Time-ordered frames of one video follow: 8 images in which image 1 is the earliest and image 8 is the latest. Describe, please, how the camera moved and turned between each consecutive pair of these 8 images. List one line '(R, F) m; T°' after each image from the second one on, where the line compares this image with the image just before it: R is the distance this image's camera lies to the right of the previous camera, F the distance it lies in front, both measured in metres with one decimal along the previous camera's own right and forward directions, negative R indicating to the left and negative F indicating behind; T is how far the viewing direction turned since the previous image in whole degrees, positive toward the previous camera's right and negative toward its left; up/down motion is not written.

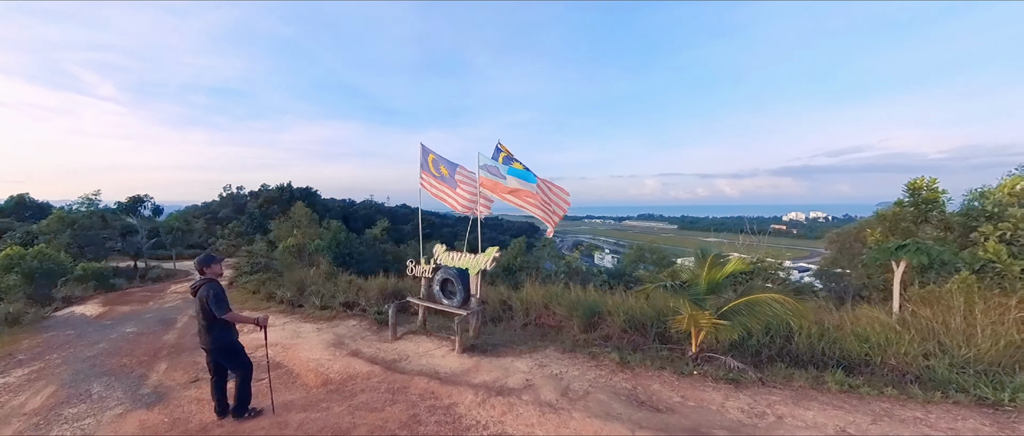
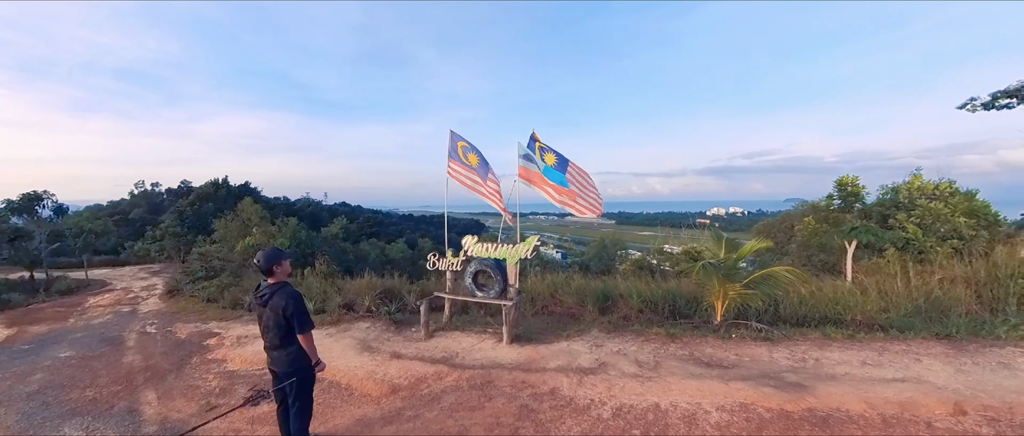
(-2.2, -0.4) m; +15°
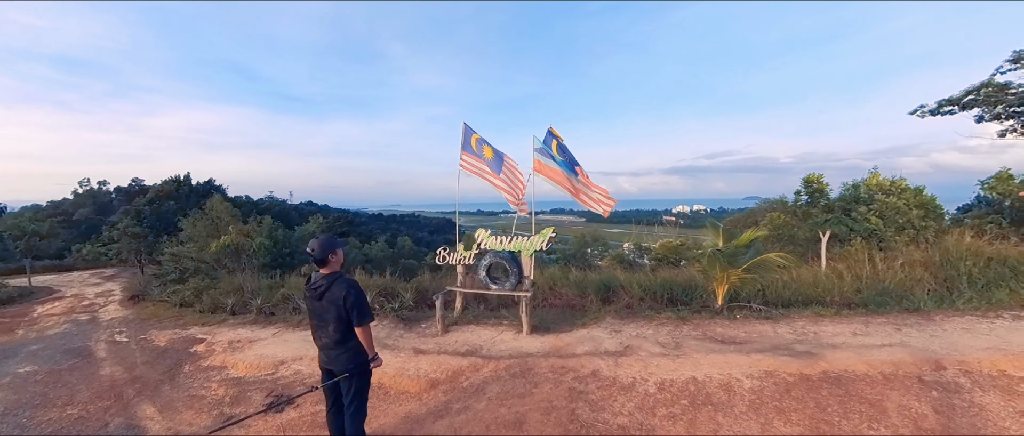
(-1.2, -0.2) m; +8°
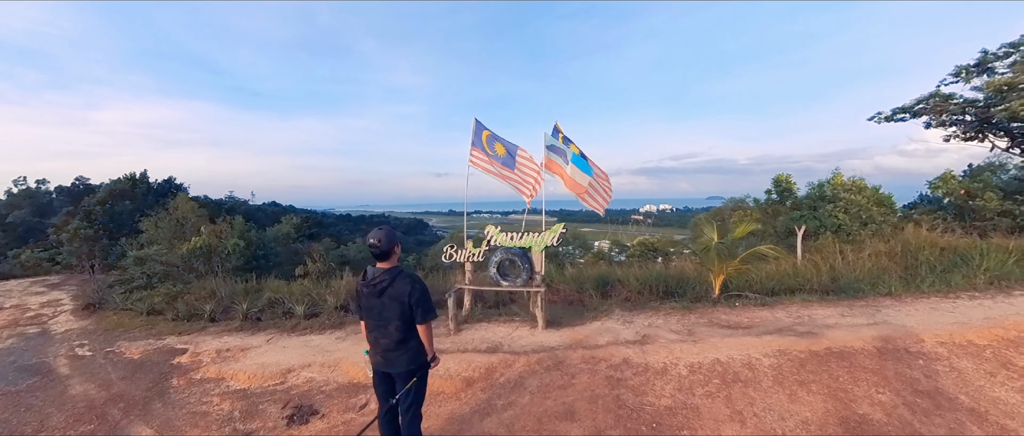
(-1.1, -0.1) m; +8°
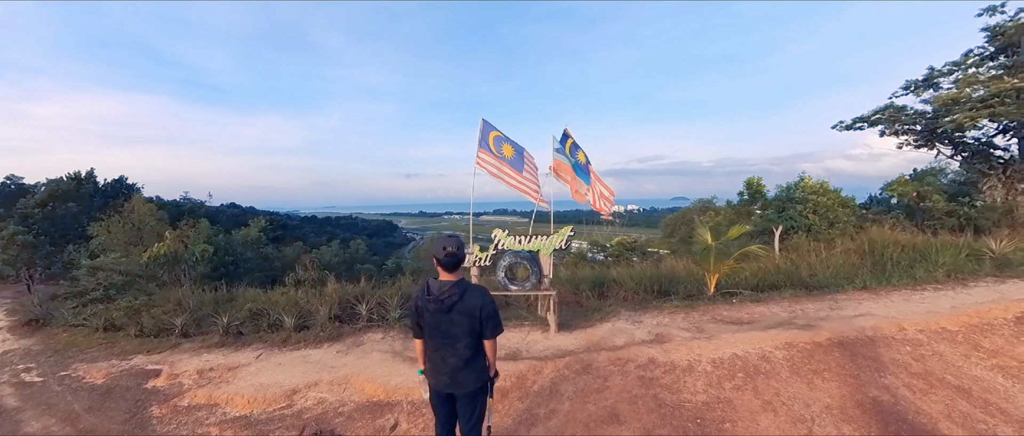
(-1.1, 0.0) m; +8°
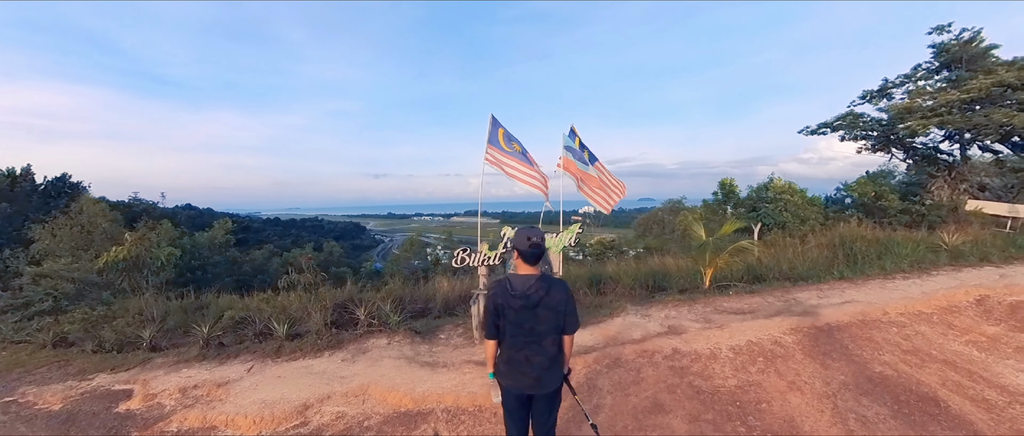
(-1.2, +0.1) m; +8°
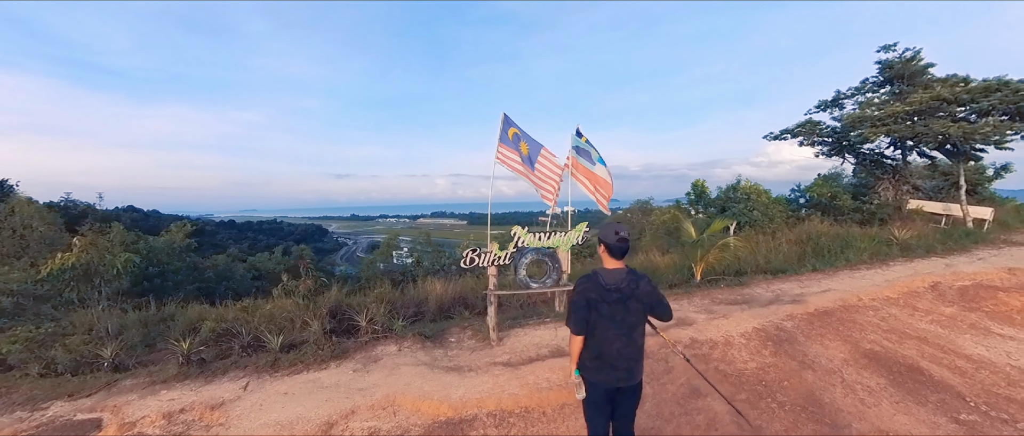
(-1.3, +0.2) m; +9°
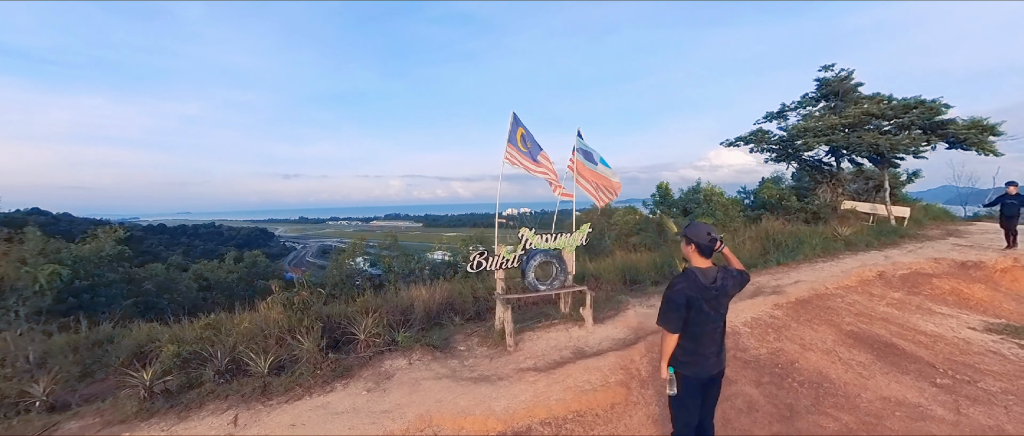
(-1.5, +0.4) m; +11°
